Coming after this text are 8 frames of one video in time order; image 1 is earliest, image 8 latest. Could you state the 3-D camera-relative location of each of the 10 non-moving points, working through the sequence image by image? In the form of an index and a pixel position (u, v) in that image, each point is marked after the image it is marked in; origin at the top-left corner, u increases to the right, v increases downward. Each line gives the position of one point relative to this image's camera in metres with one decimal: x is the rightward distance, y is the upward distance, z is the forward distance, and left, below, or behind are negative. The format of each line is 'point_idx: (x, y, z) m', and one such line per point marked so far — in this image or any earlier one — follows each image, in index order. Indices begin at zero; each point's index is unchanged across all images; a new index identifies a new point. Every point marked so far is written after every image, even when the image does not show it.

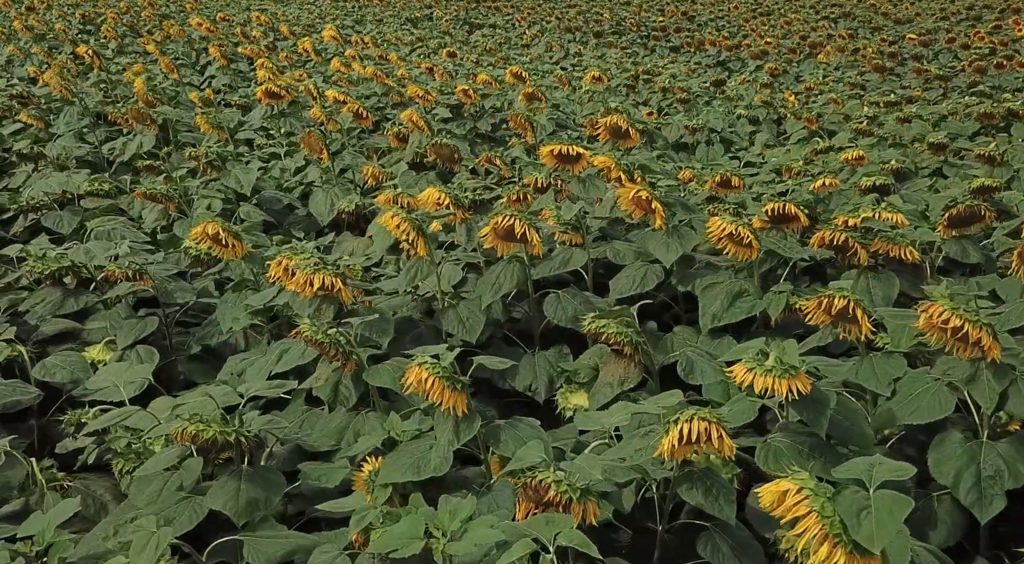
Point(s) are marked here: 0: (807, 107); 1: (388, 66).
0: (+3.0, +1.8, +12.2) m
1: (-1.5, +2.5, +14.1) m
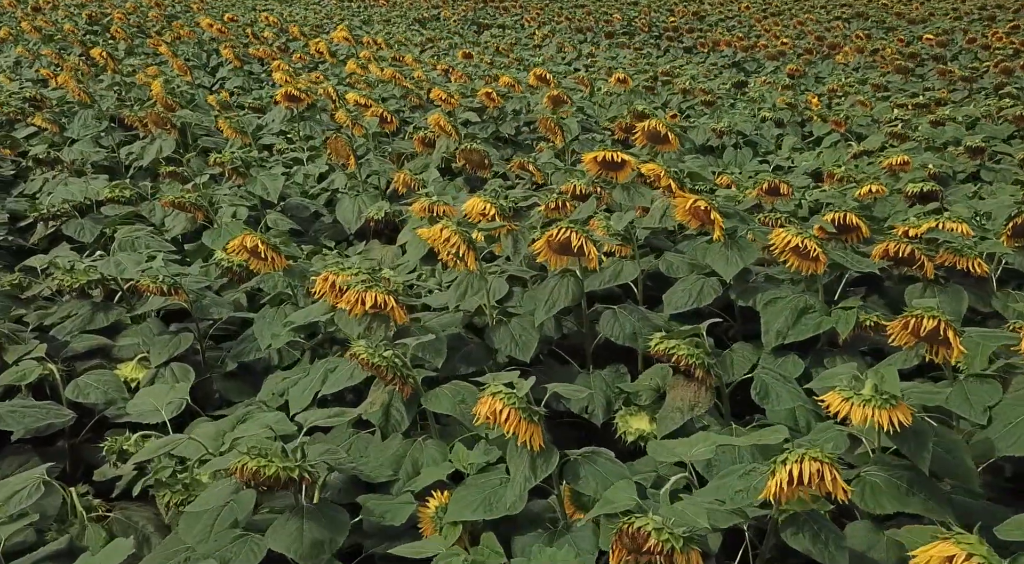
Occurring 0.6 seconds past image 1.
0: (+3.2, +1.7, +12.0) m
1: (-1.3, +2.5, +13.9) m
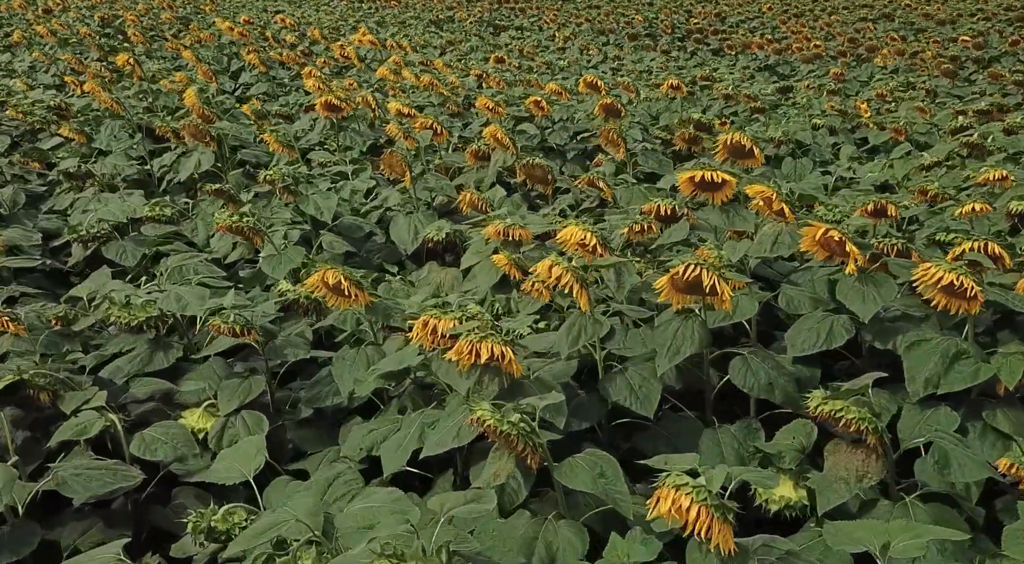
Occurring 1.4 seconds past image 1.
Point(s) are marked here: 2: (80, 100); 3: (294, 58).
0: (+3.6, +1.6, +11.6) m
1: (-0.9, +2.4, +13.5) m
2: (-4.0, +1.7, +11.0) m
3: (-2.9, +3.0, +15.8) m
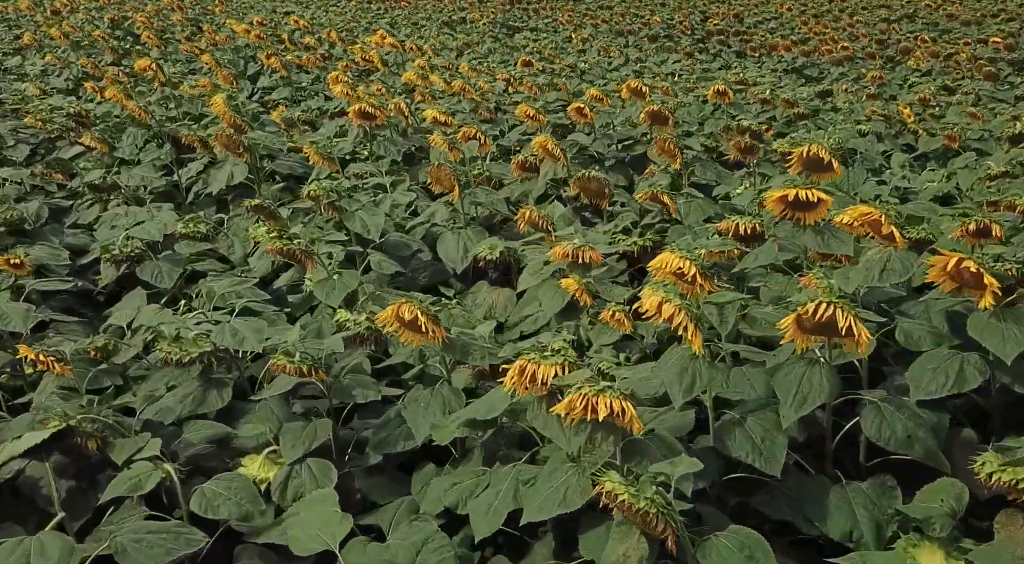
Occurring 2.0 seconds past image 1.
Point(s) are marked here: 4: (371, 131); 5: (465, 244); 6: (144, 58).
0: (+3.9, +1.5, +11.2) m
1: (-0.6, +2.2, +13.2) m
2: (-3.7, +1.6, +10.7) m
3: (-2.5, +2.8, +15.5) m
4: (-1.0, +1.1, +8.8) m
5: (-0.3, +0.2, +6.4) m
6: (-5.3, +3.2, +17.2) m
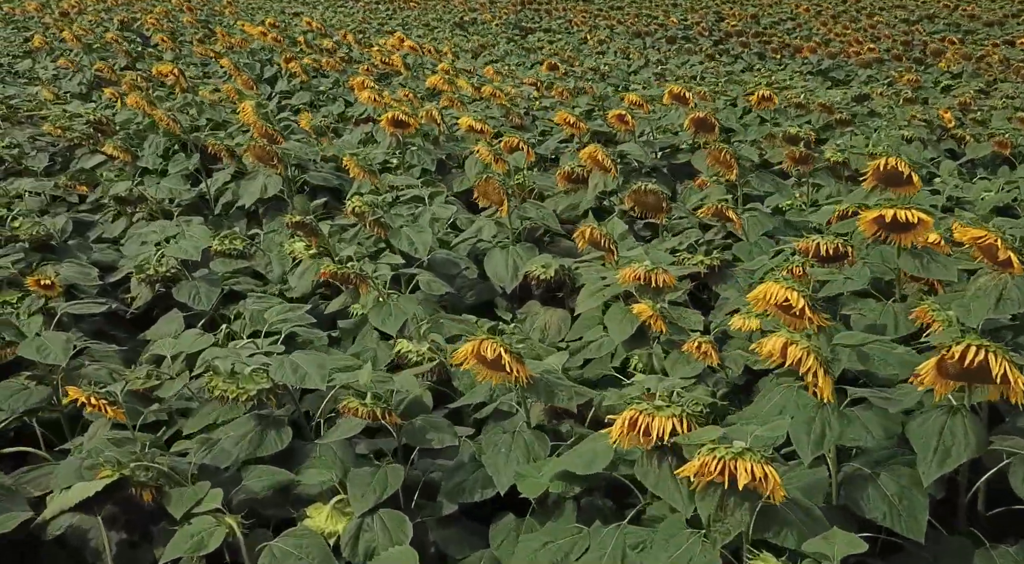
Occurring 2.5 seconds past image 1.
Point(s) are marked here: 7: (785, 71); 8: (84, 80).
0: (+4.2, +1.4, +10.9) m
1: (-0.3, +2.1, +12.8) m
2: (-3.4, +1.5, +10.4) m
3: (-2.2, +2.7, +15.2) m
4: (-0.8, +1.0, +8.5) m
5: (0.0, +0.1, +6.1) m
6: (-5.0, +3.1, +16.9) m
7: (+3.8, +3.0, +16.9) m
8: (-5.5, +2.6, +15.5) m
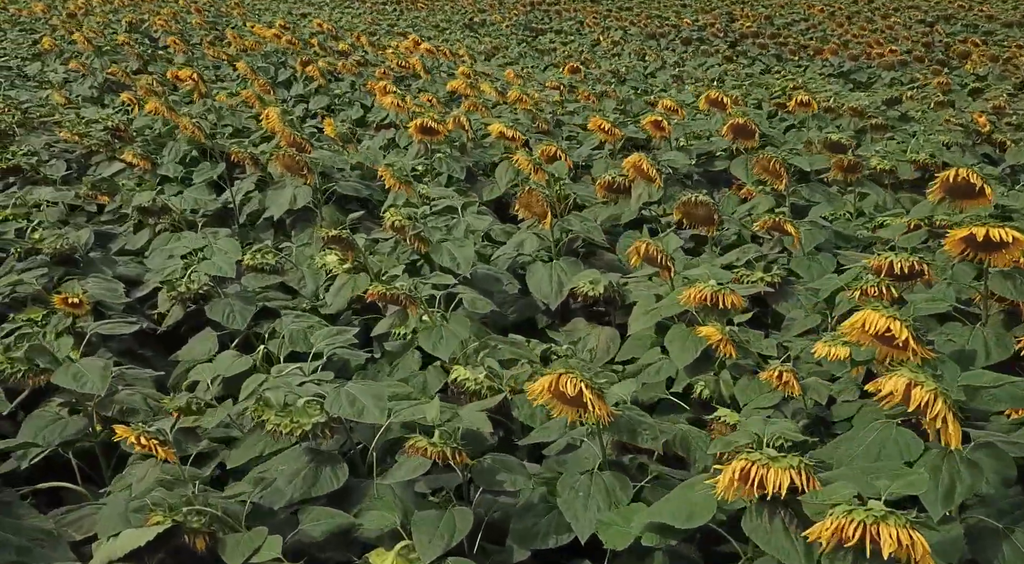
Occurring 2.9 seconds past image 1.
0: (+4.5, +1.3, +10.6) m
1: (0.0, +2.1, +12.6) m
2: (-3.2, +1.4, +10.2) m
3: (-2.0, +2.7, +14.9) m
4: (-0.5, +0.9, +8.2) m
5: (+0.2, 0.0, +5.8) m
6: (-4.8, +3.0, +16.7) m
7: (+4.1, +2.9, +16.6) m
8: (-5.3, +2.5, +15.2) m
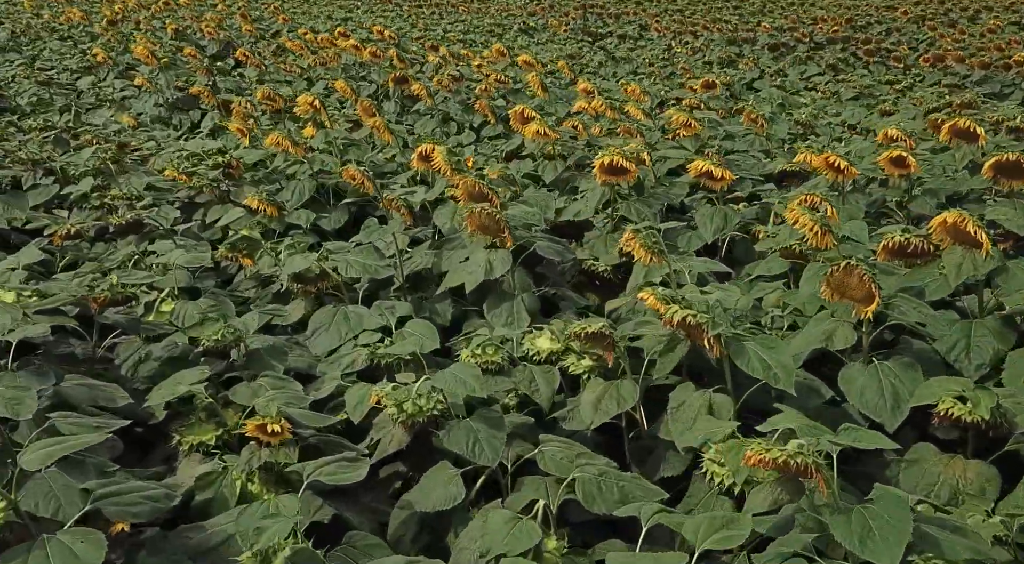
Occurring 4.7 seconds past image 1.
0: (+5.7, +1.0, +9.1) m
1: (+1.3, +1.6, +11.2) m
2: (-1.9, +1.0, +8.8) m
3: (-0.7, +2.2, +13.6) m
4: (+0.7, +0.5, +6.9) m
5: (+1.4, -0.4, +4.4) m
6: (-3.4, +2.6, +15.4) m
7: (+5.4, +2.5, +15.2) m
8: (-3.9, +2.1, +13.9) m
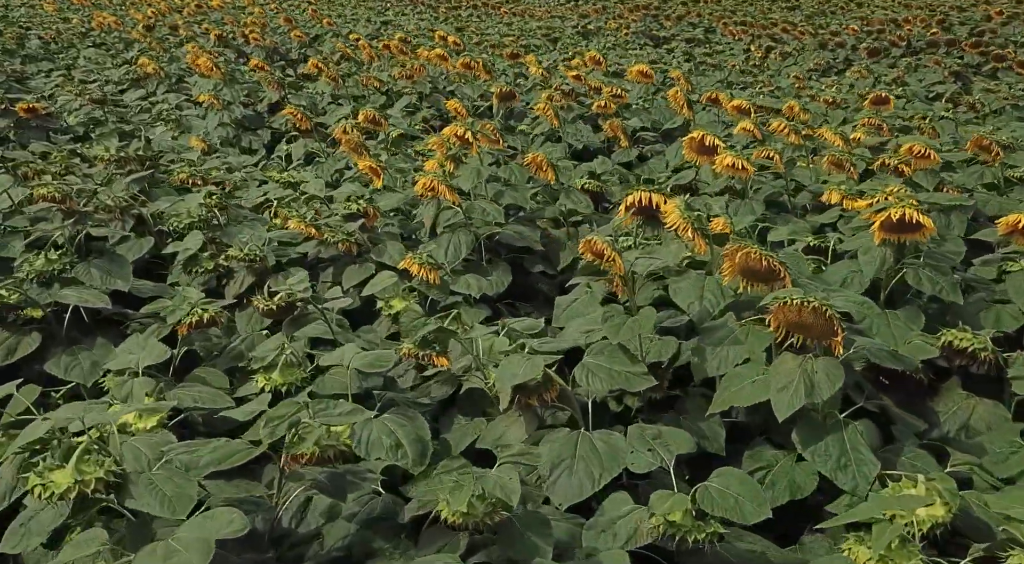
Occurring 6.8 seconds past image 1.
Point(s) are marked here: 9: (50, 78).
0: (+6.9, +0.5, +7.3) m
1: (+2.5, +1.2, +9.5) m
2: (-0.7, +0.5, +7.1) m
3: (+0.6, +1.8, +11.9) m
4: (+1.9, +0.1, +5.1) m
5: (+2.6, -0.8, +2.7) m
6: (-2.1, +2.1, +13.7) m
7: (+6.7, +2.1, +13.4) m
8: (-2.7, +1.6, +12.3) m
9: (-5.1, +2.3, +13.5) m
